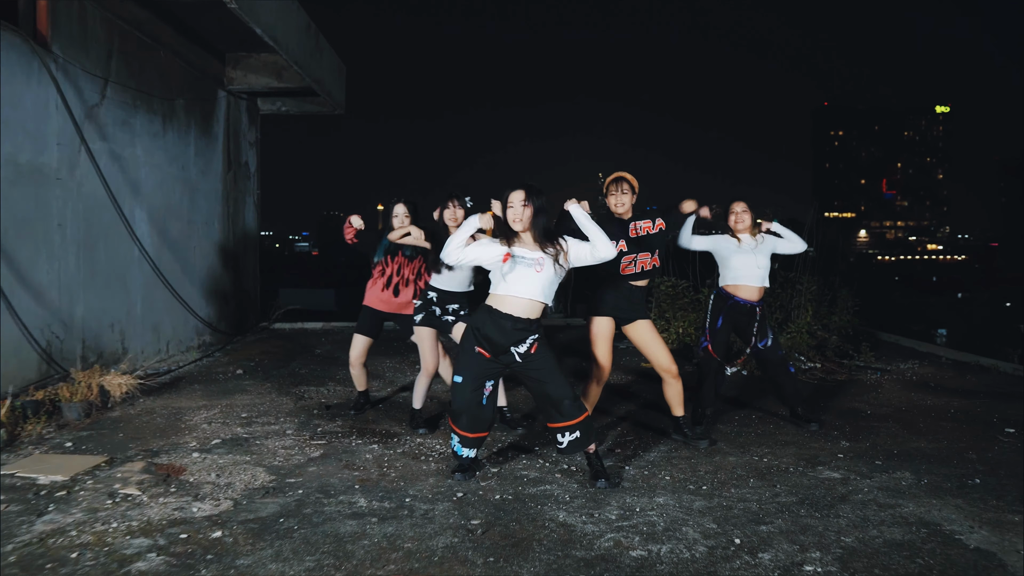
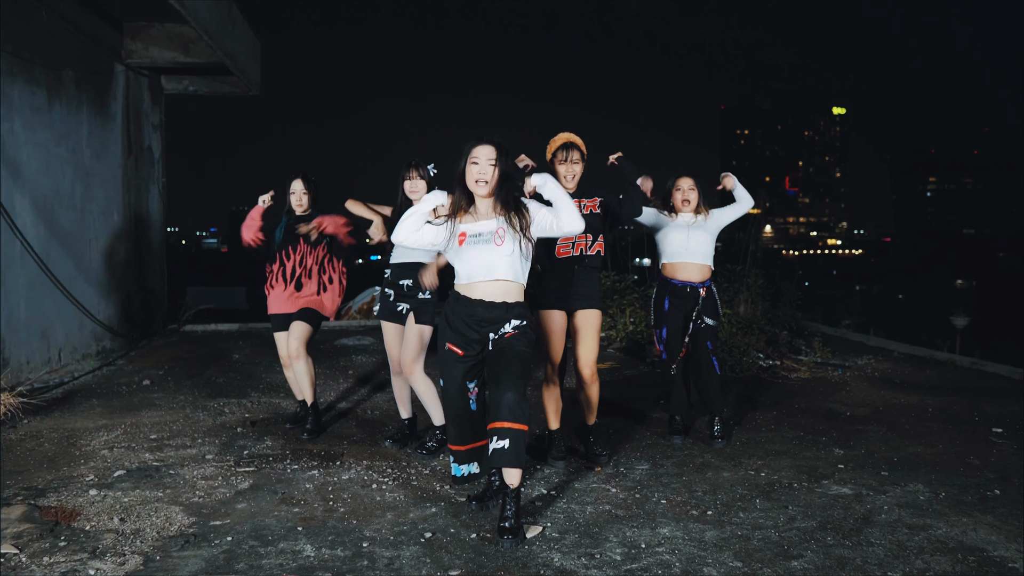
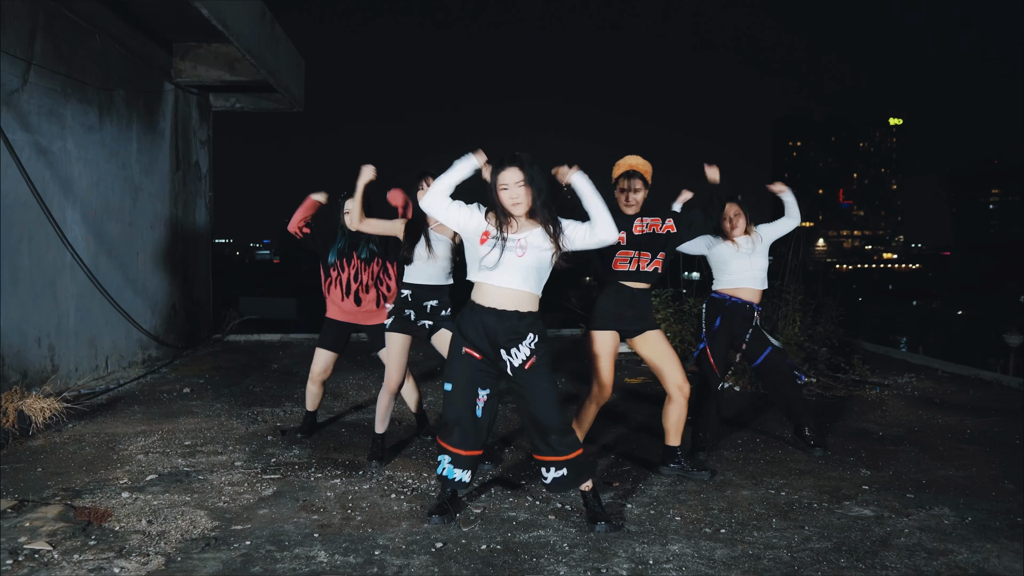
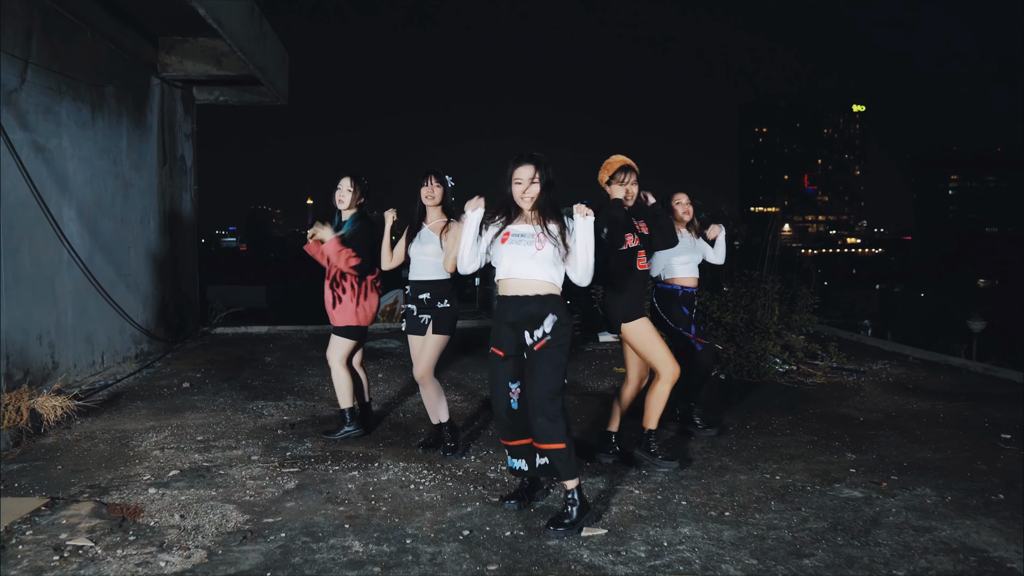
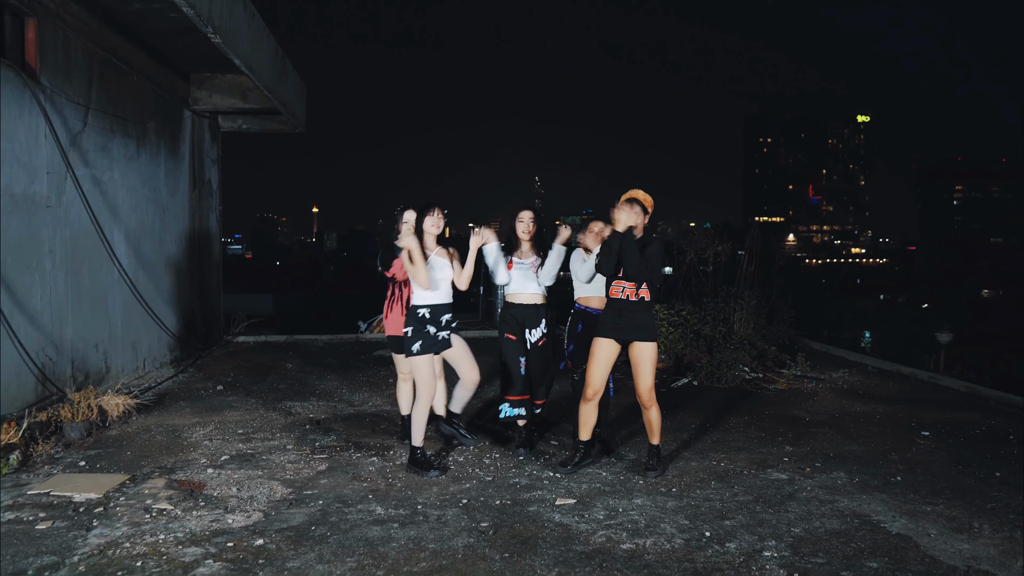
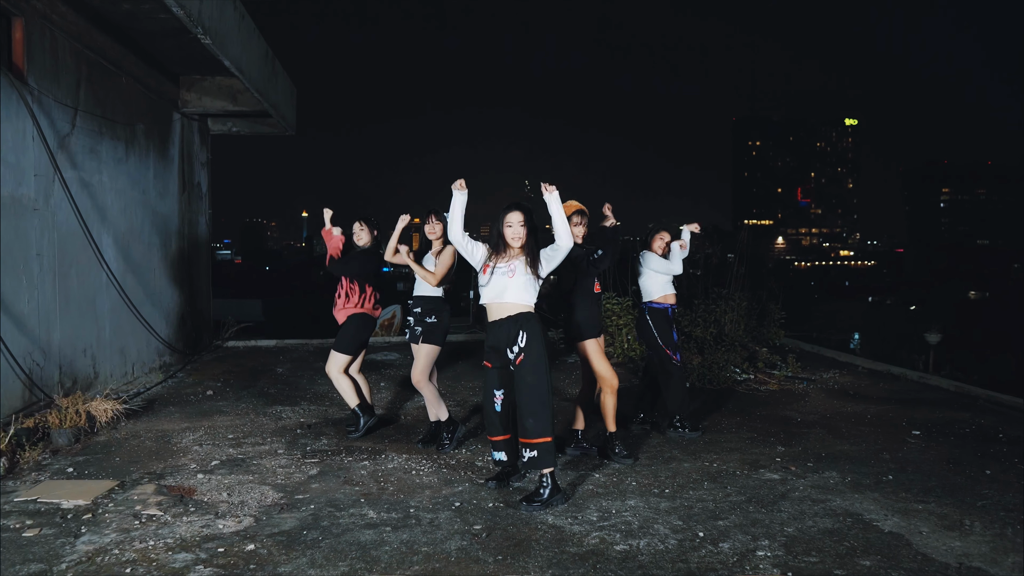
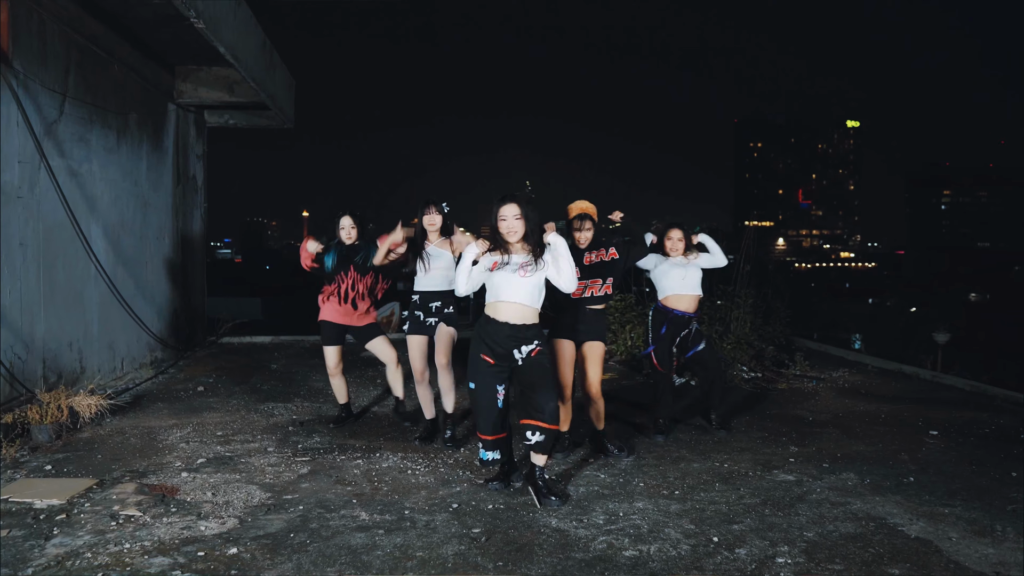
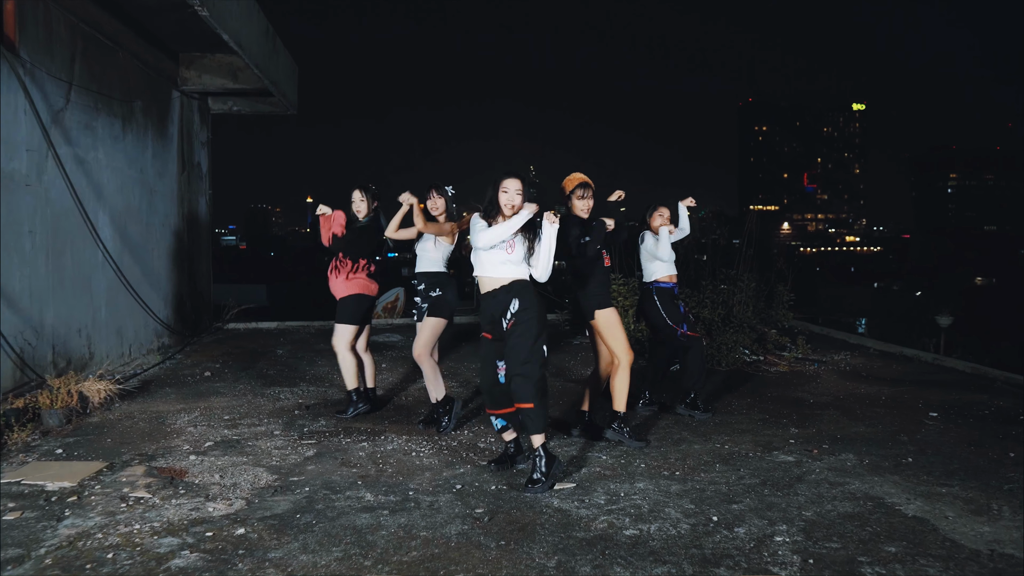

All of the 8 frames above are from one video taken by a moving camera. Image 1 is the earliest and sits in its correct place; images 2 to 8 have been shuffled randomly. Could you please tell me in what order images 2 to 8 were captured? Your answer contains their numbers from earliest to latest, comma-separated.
3, 7, 2, 6, 8, 4, 5
